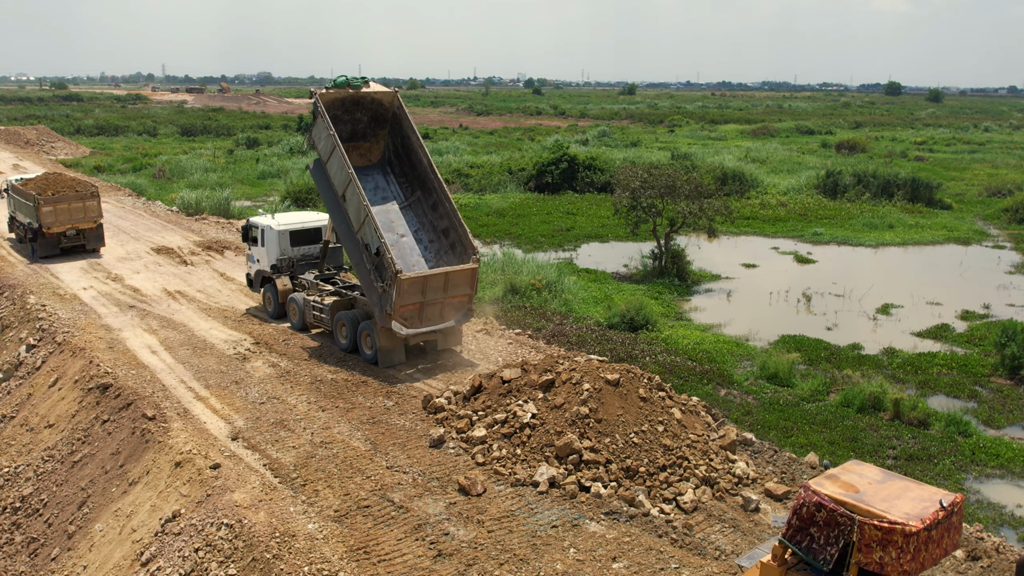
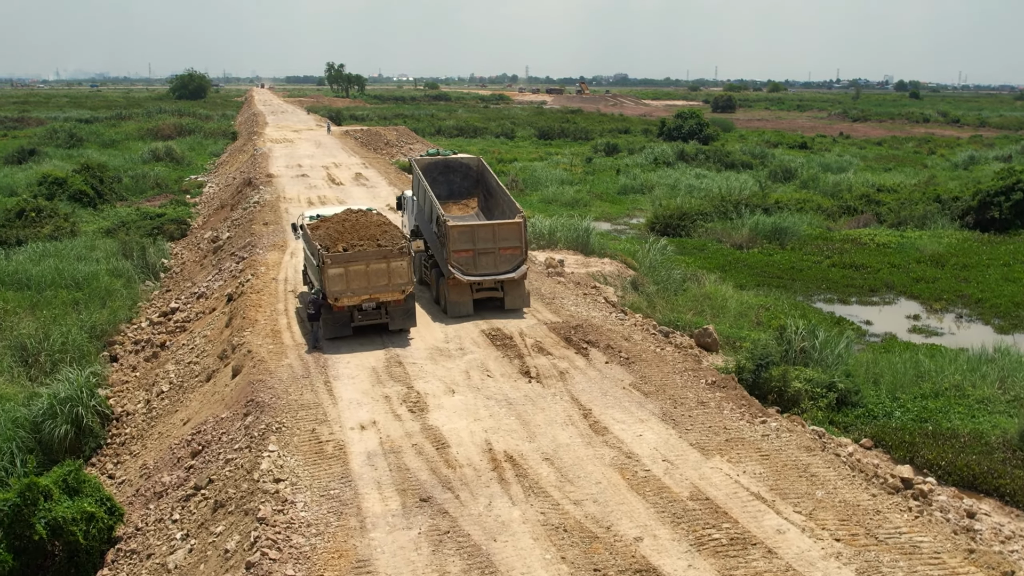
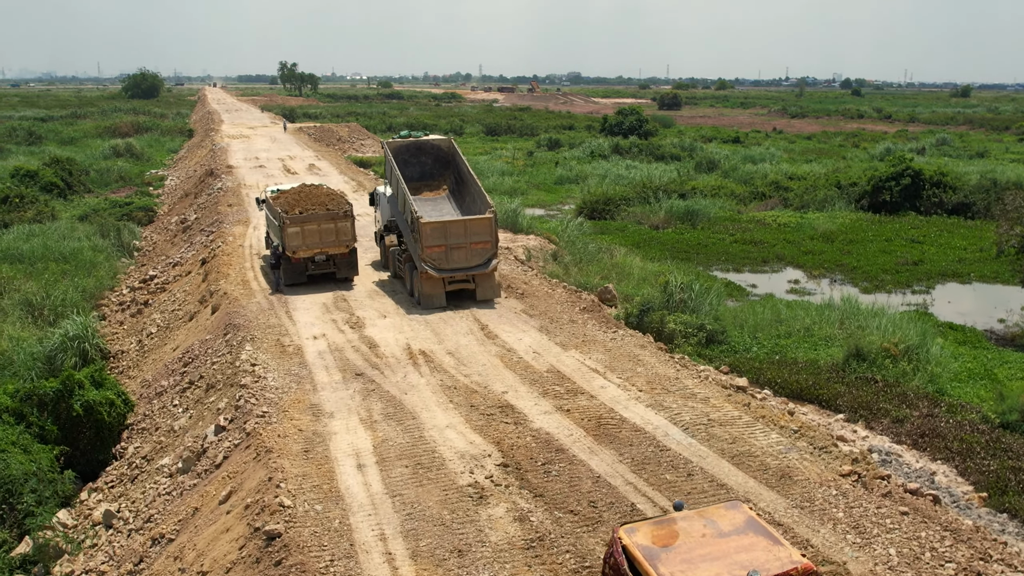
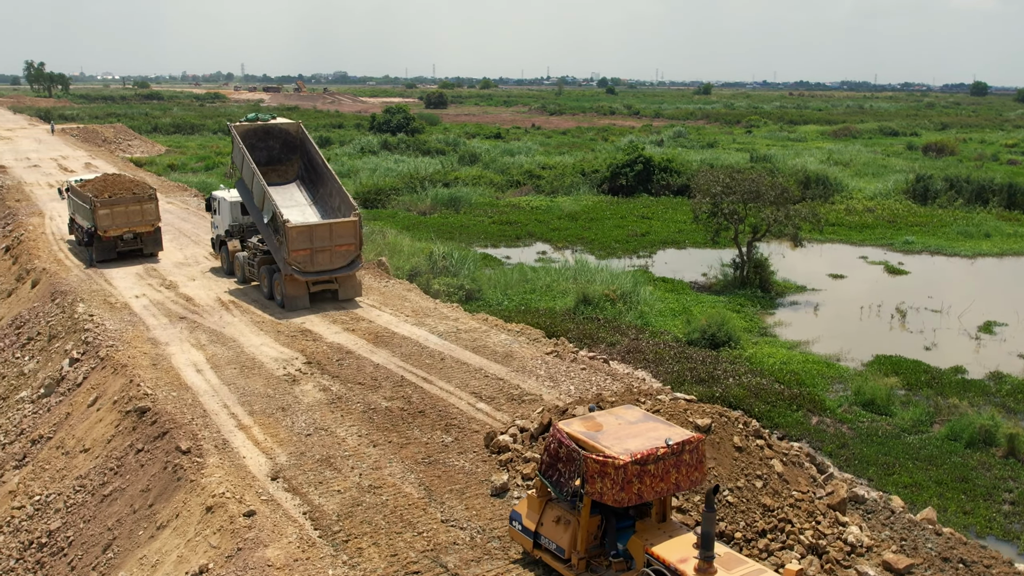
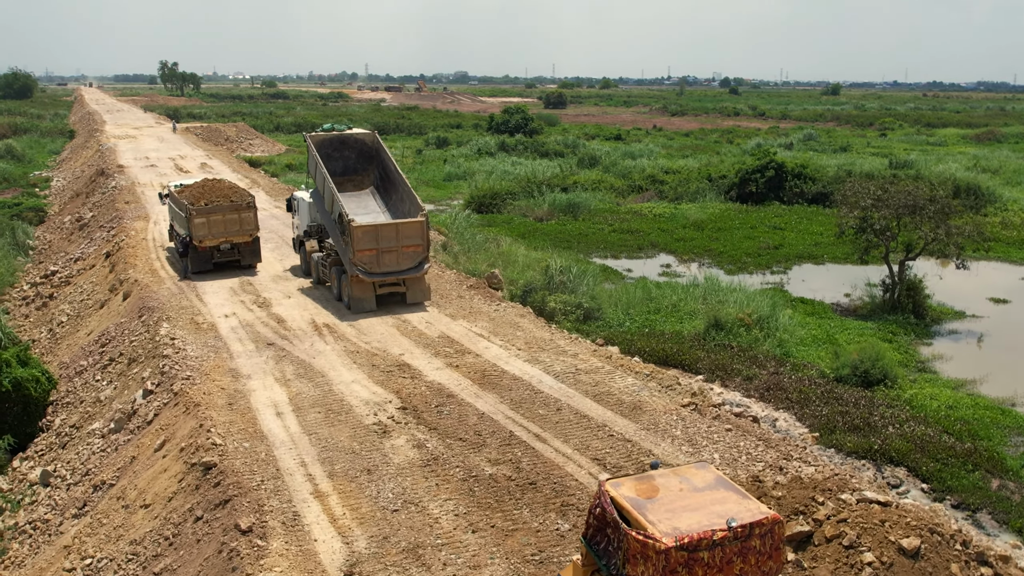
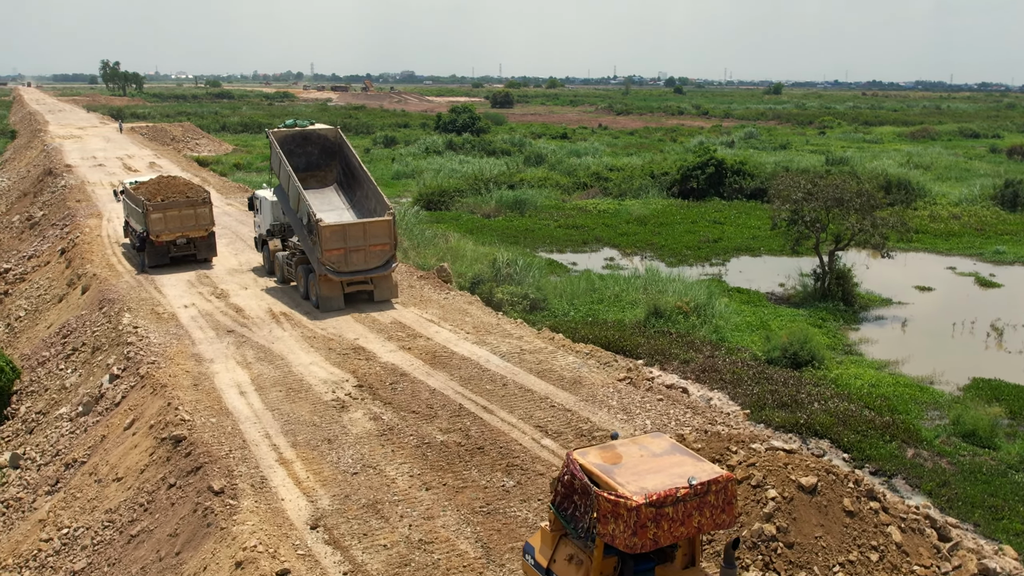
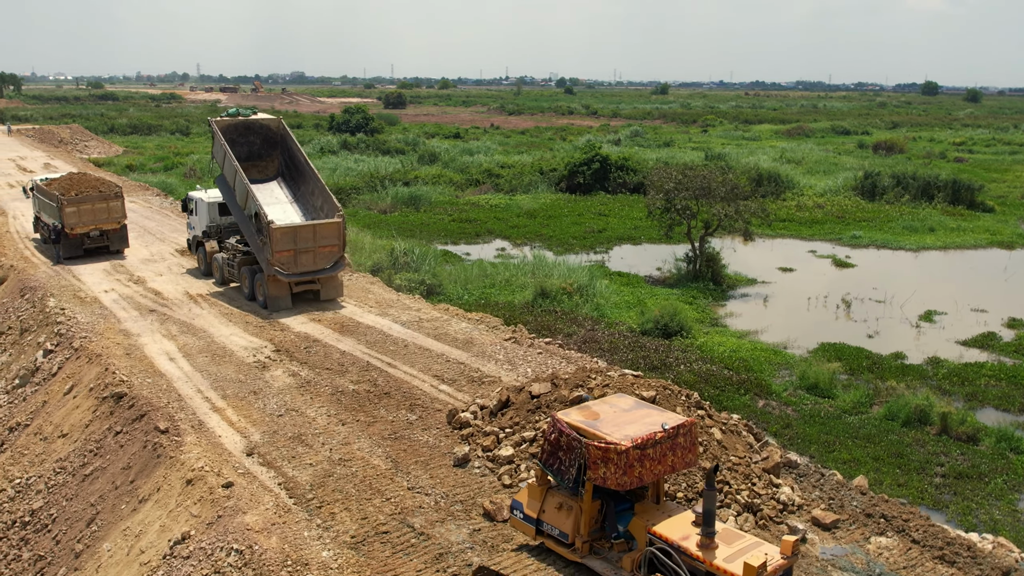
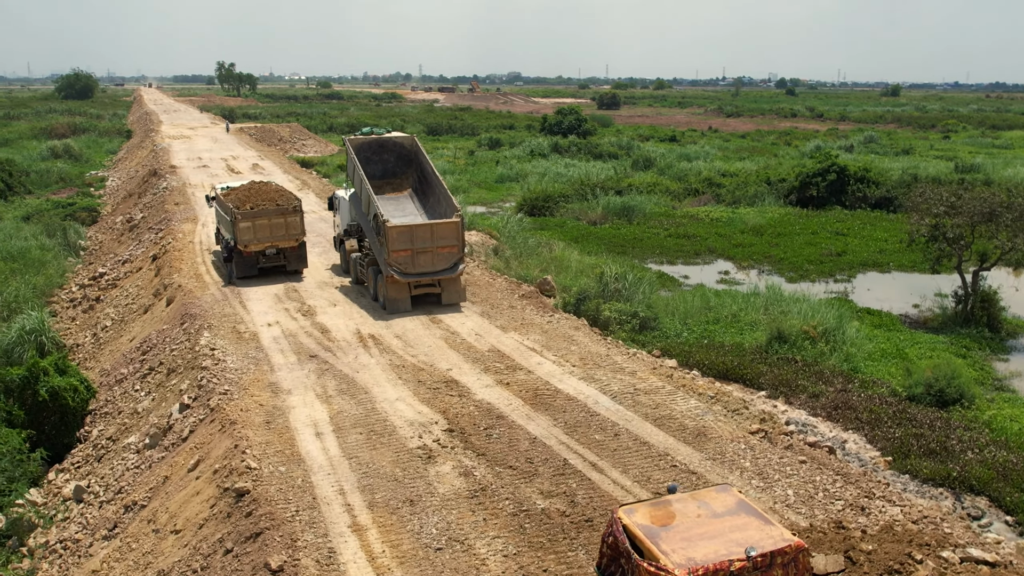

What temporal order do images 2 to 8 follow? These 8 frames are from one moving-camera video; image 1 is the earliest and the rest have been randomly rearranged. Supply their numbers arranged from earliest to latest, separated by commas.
7, 4, 6, 5, 8, 3, 2
